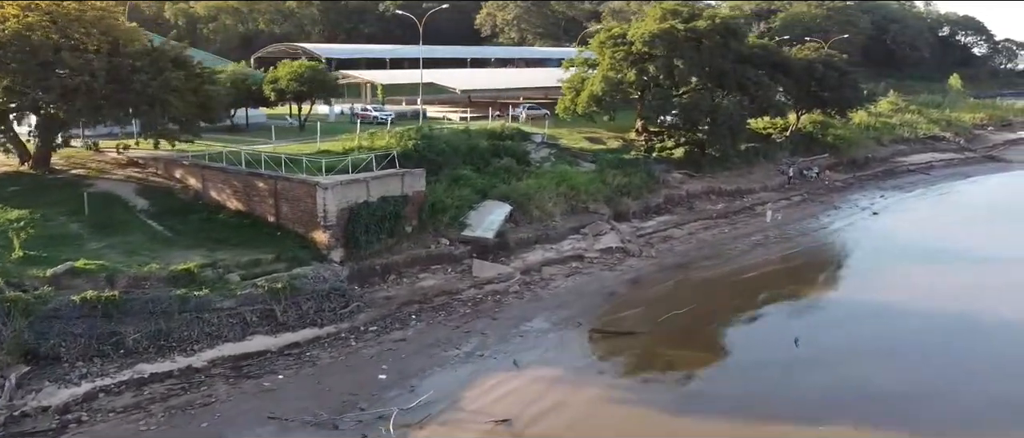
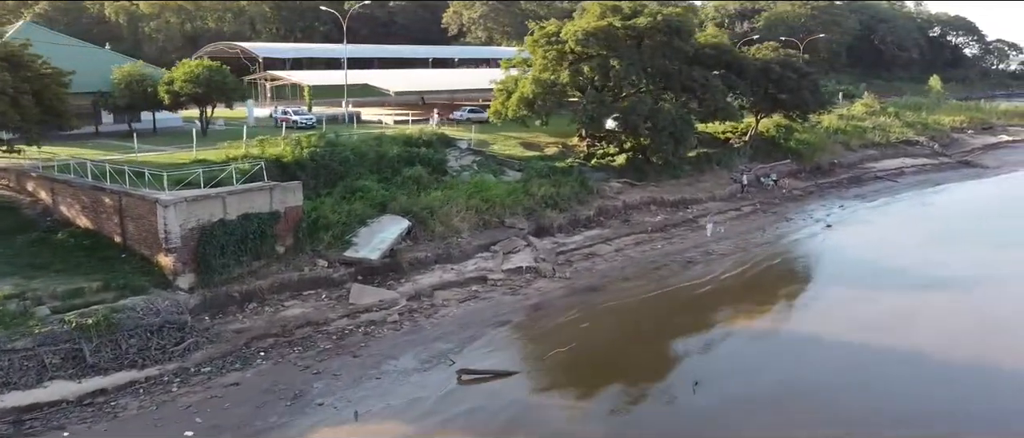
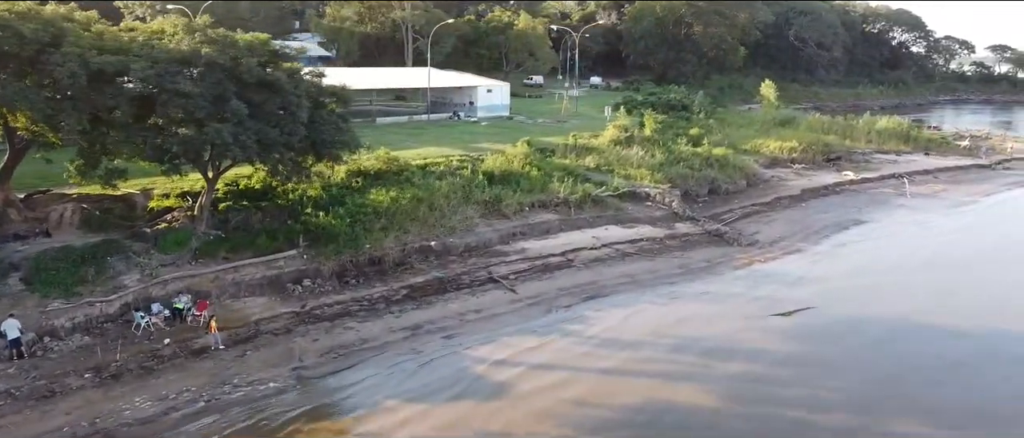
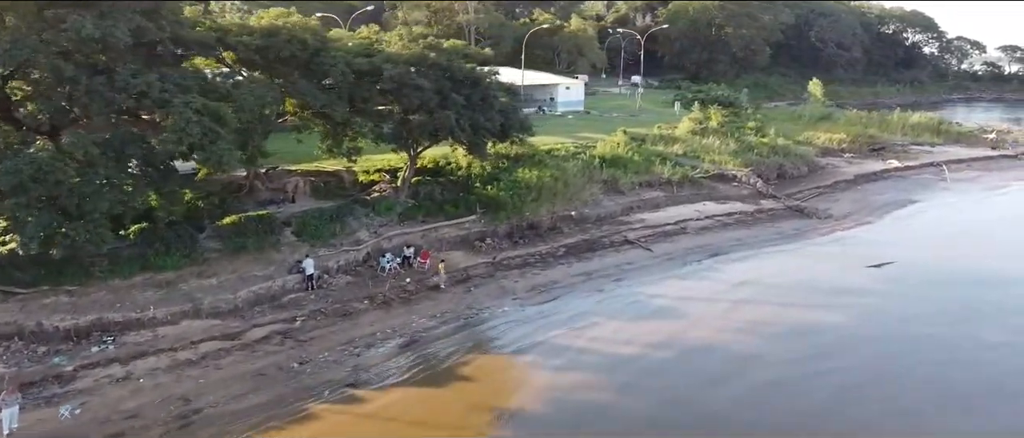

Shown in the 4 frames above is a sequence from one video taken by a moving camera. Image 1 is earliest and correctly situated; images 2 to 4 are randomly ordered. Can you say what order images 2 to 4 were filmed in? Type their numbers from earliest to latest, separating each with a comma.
2, 4, 3
